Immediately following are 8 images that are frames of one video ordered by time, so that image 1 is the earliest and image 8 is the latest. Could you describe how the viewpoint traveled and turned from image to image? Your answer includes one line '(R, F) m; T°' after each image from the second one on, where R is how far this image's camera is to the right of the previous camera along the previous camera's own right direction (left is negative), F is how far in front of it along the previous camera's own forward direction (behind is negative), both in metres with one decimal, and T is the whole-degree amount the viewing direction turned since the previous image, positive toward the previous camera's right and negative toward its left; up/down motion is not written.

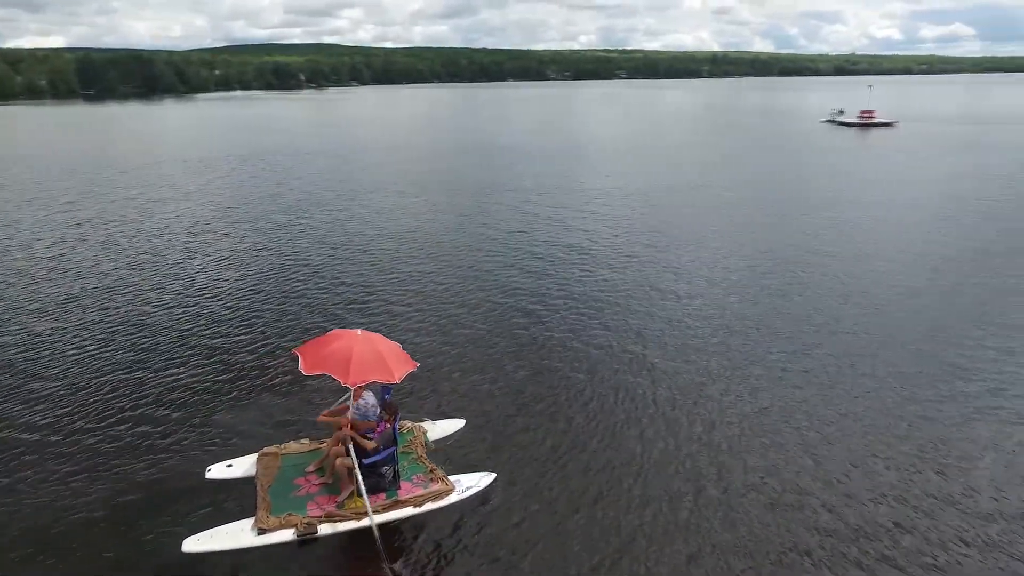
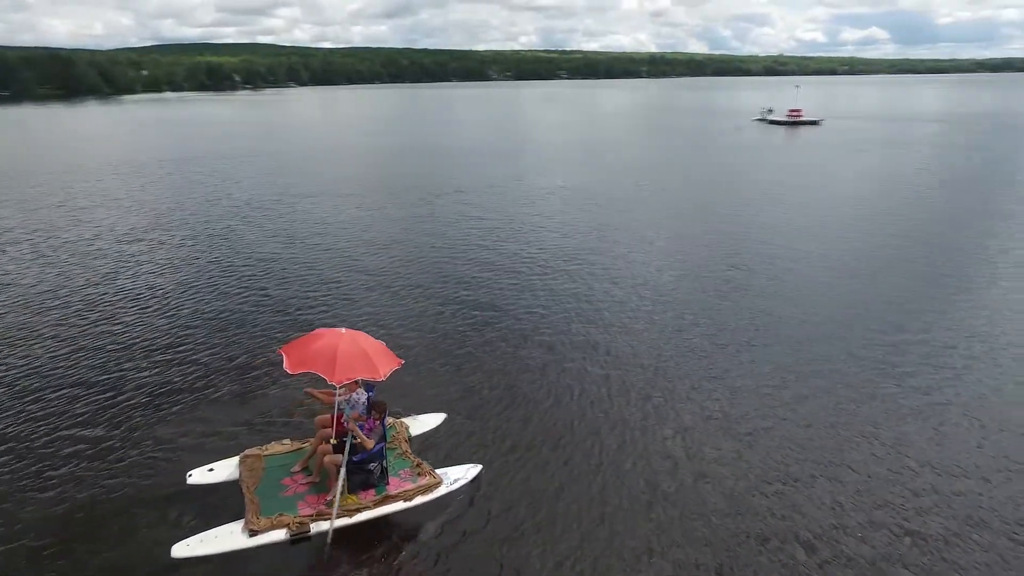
(-0.1, -0.1) m; +5°
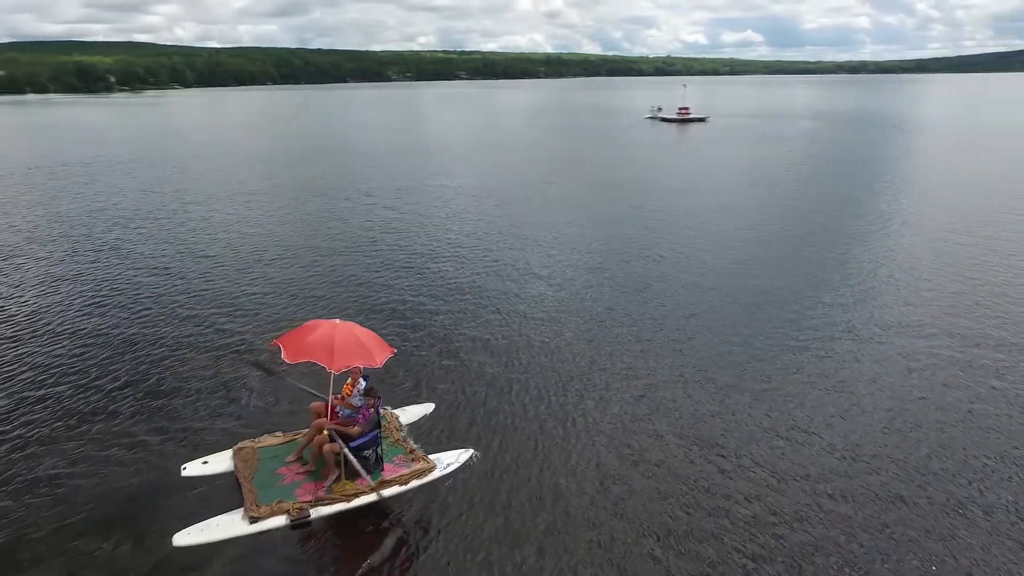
(-0.8, 0.0) m; +8°
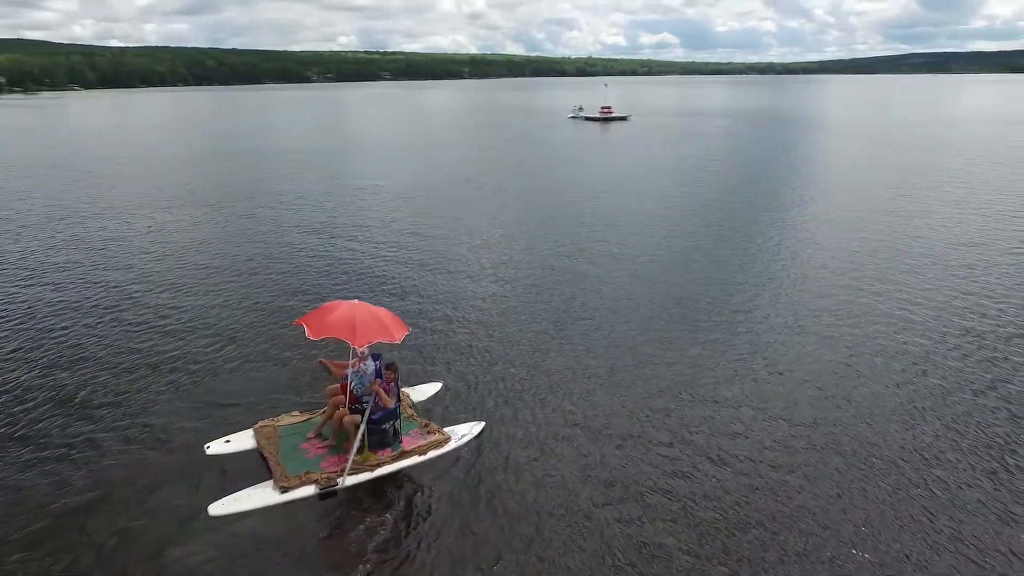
(-0.7, 0.0) m; +6°
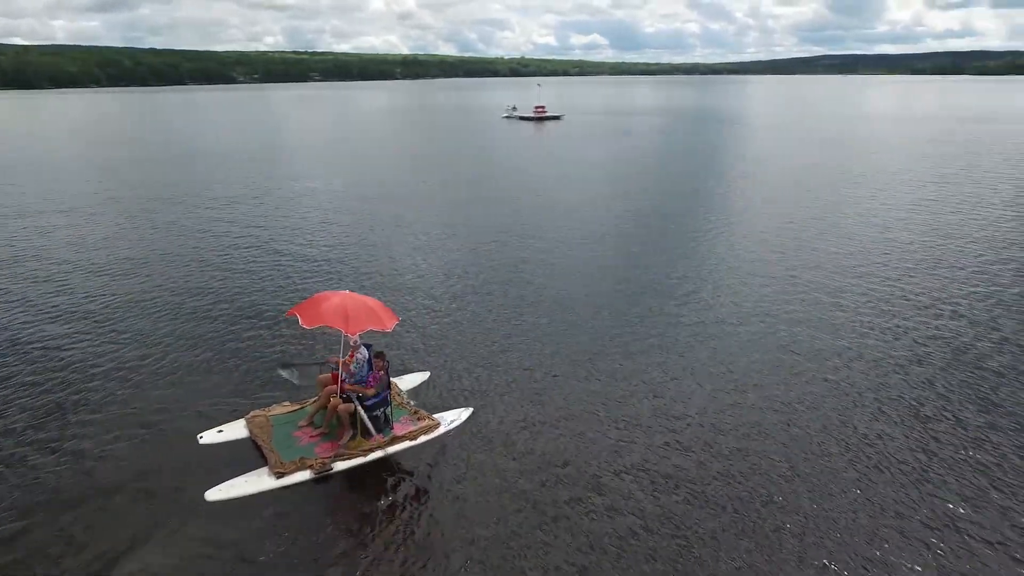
(-0.5, -0.4) m; +6°
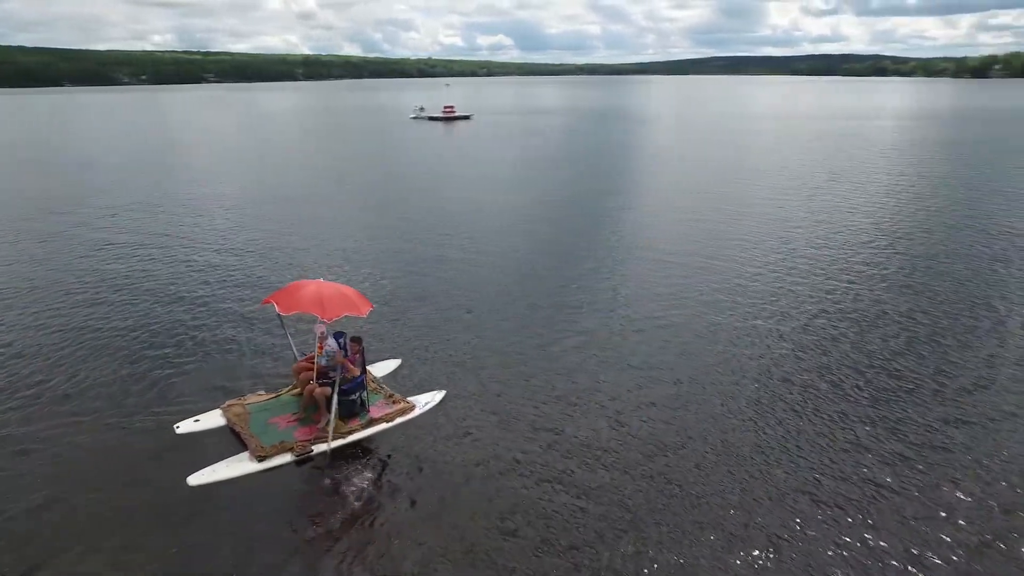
(-0.6, -0.1) m; +8°
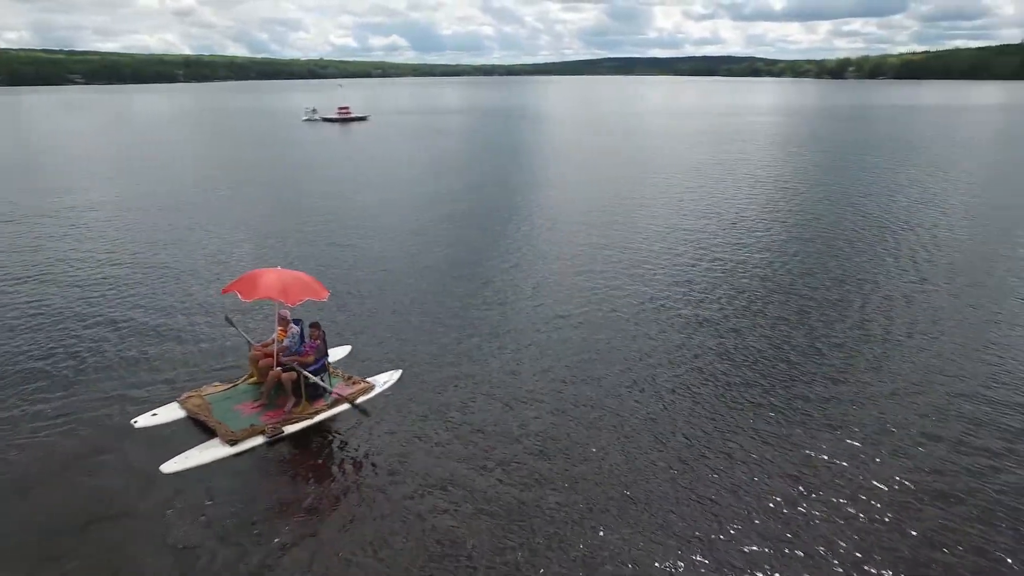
(-0.4, +0.1) m; +8°
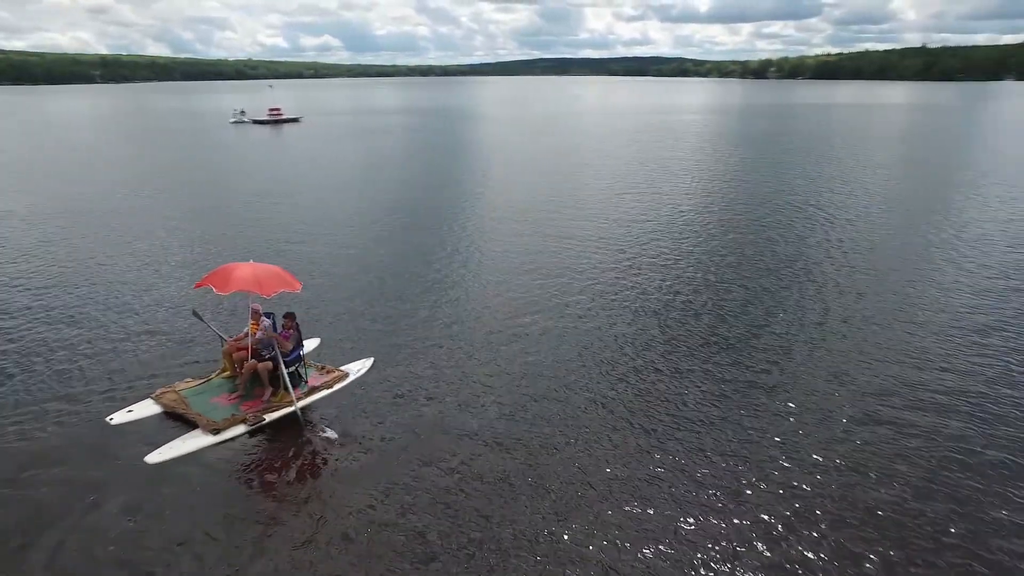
(-0.2, -0.5) m; +5°
